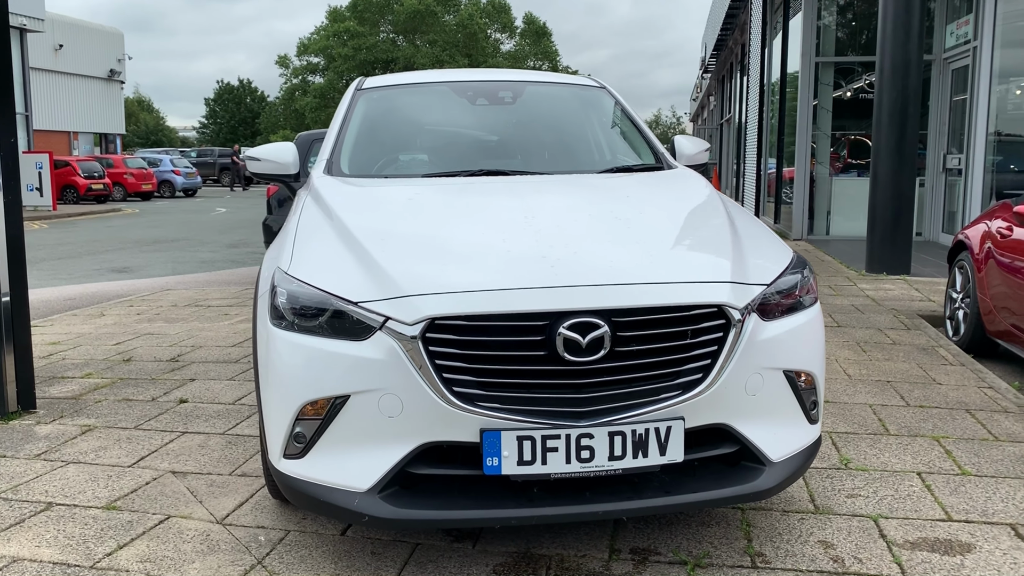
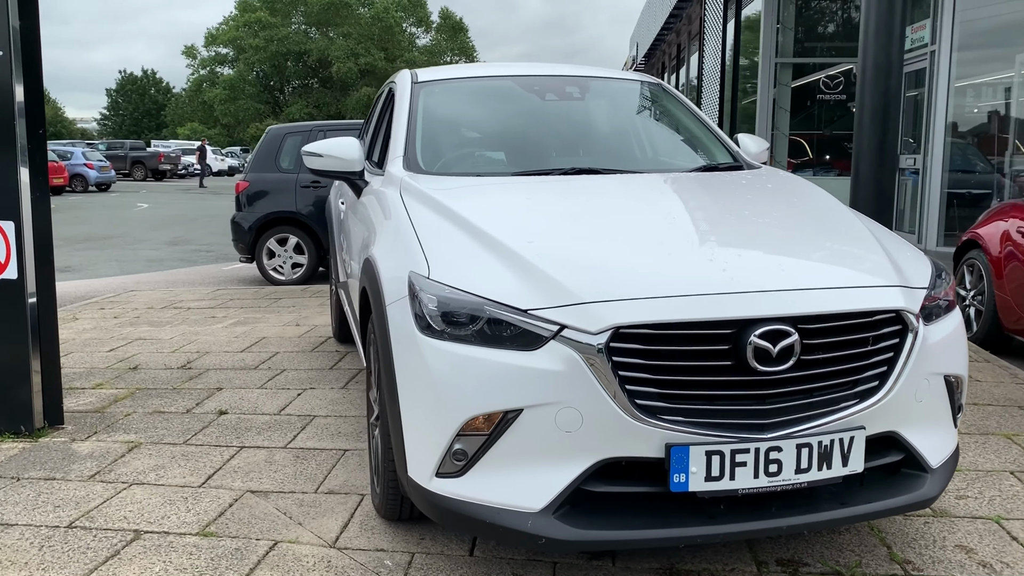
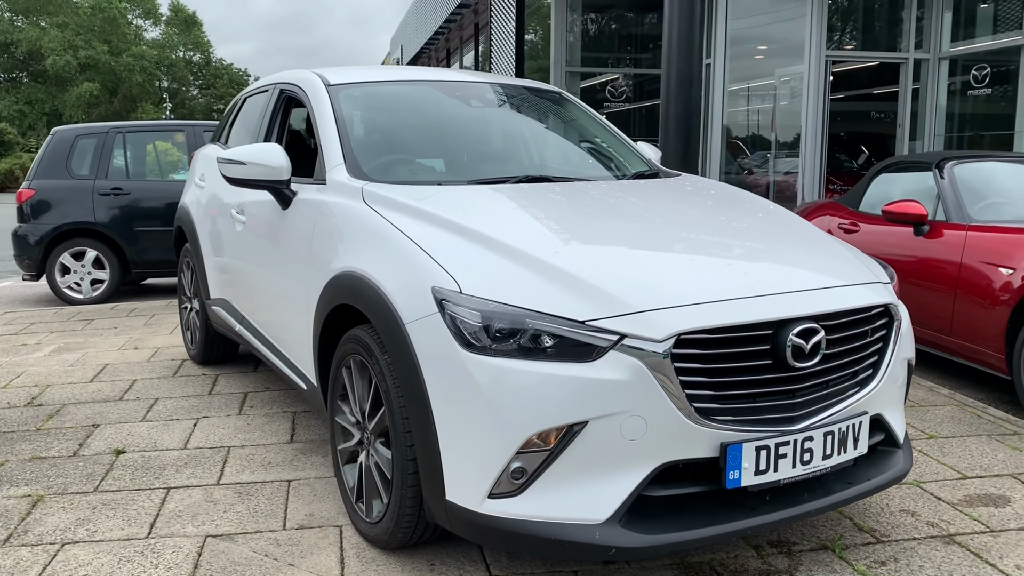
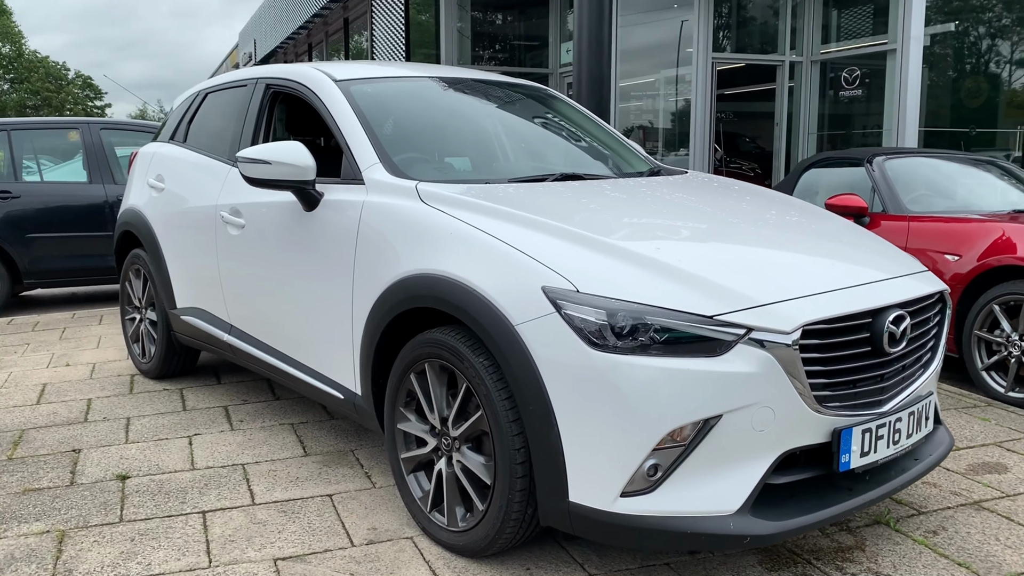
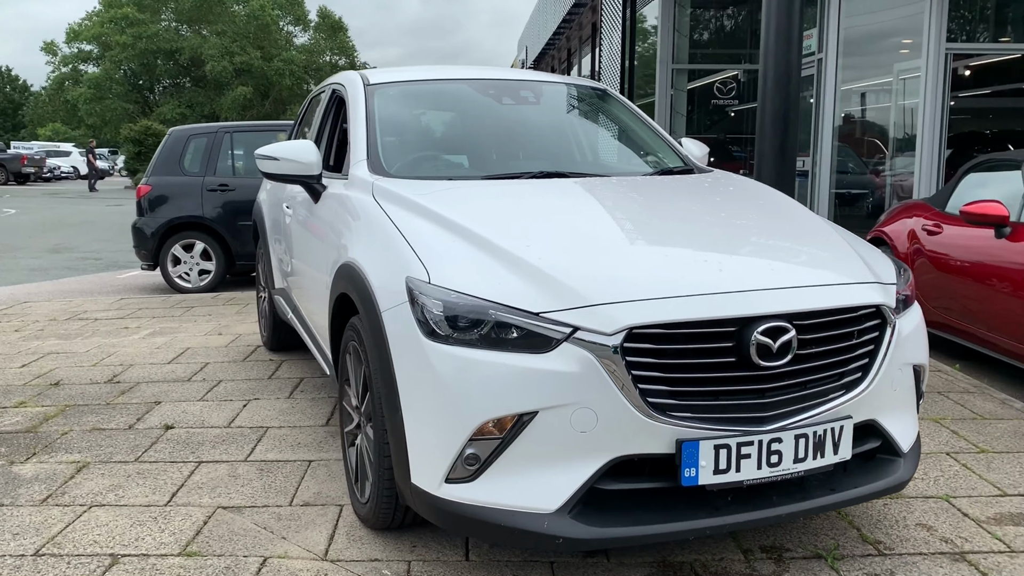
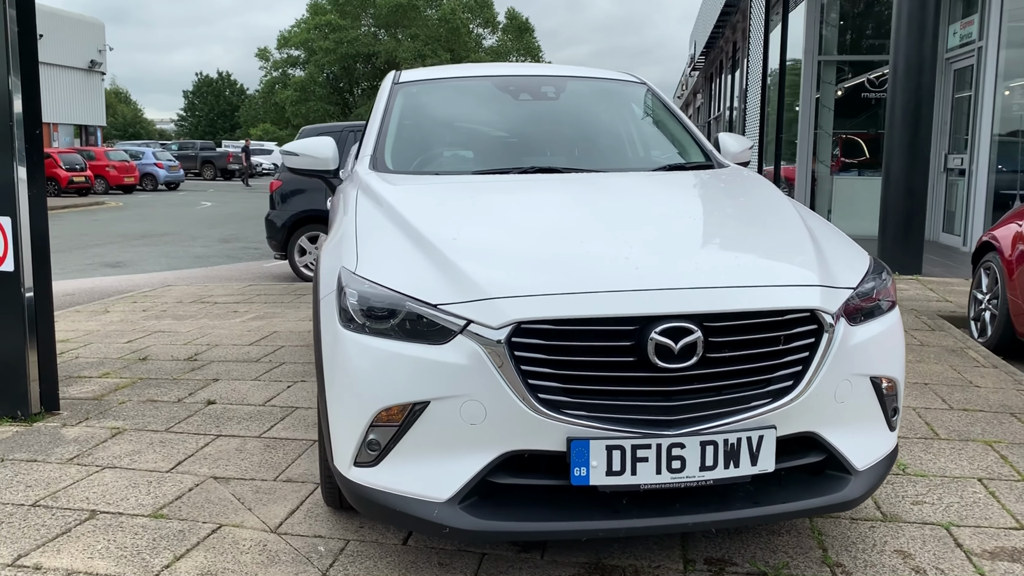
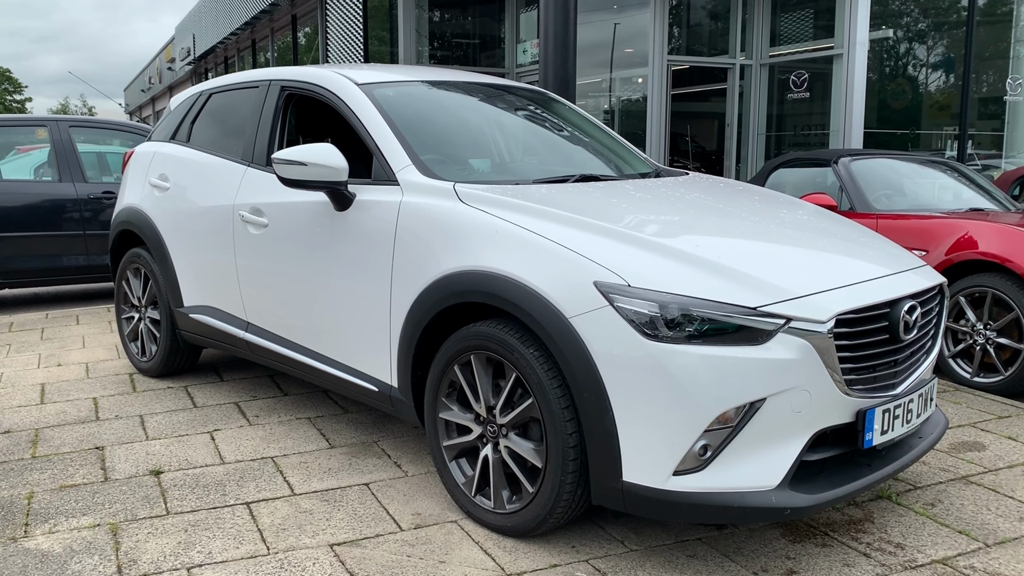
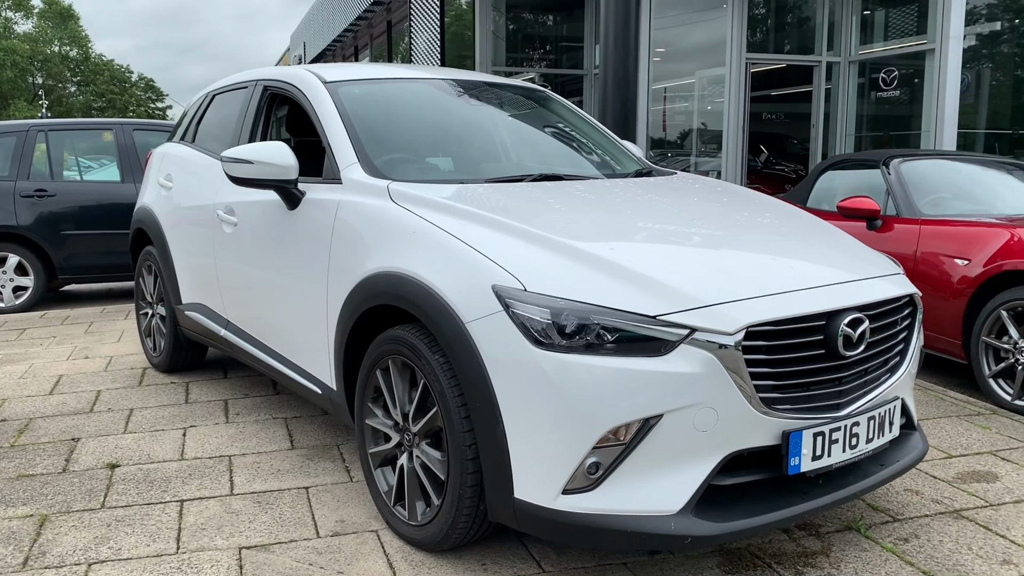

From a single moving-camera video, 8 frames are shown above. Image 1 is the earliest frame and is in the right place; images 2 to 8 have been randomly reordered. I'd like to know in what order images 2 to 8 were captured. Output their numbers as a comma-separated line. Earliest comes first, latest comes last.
6, 2, 5, 3, 8, 4, 7
